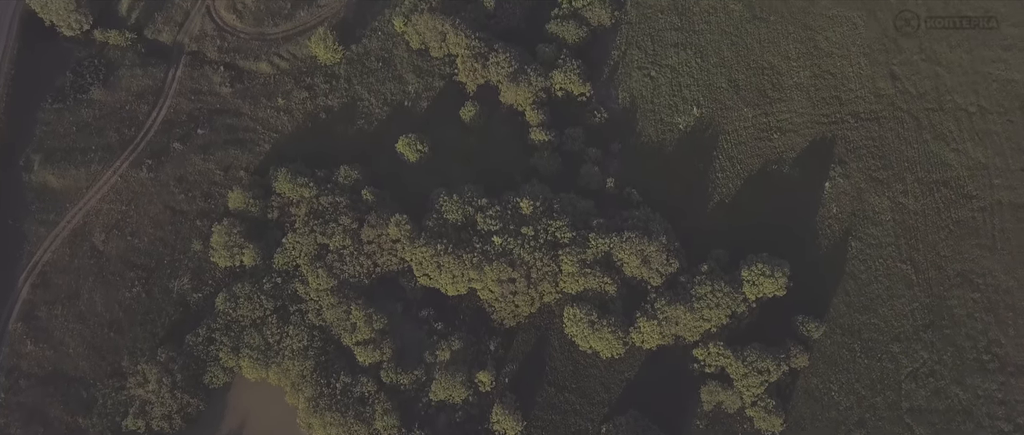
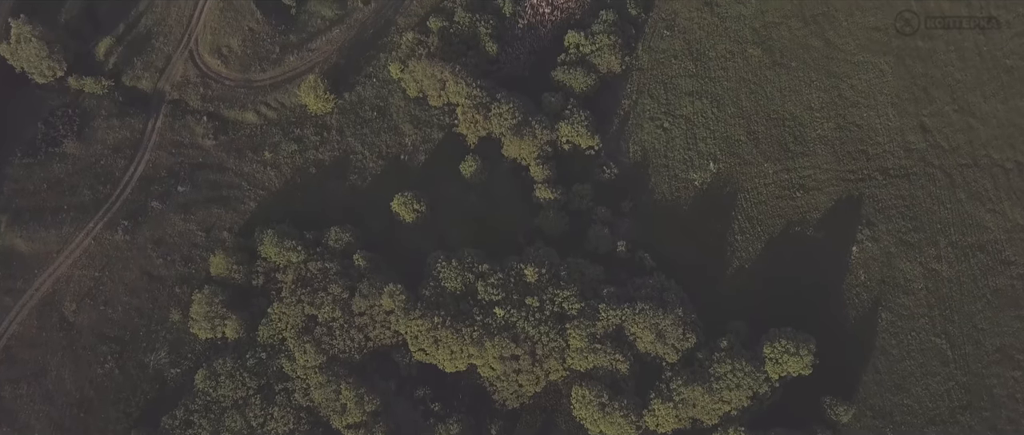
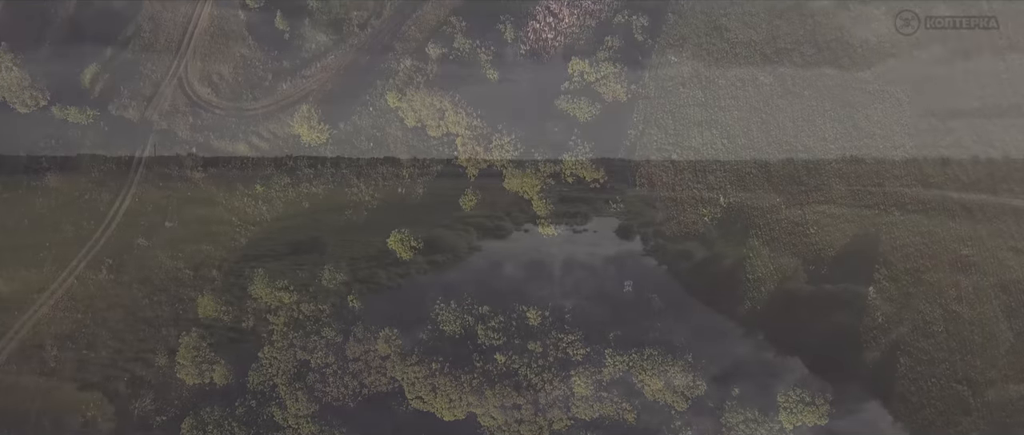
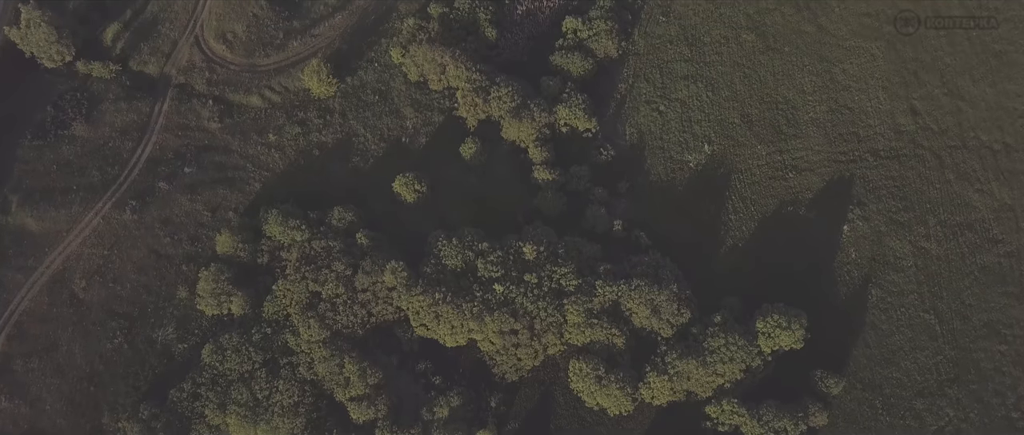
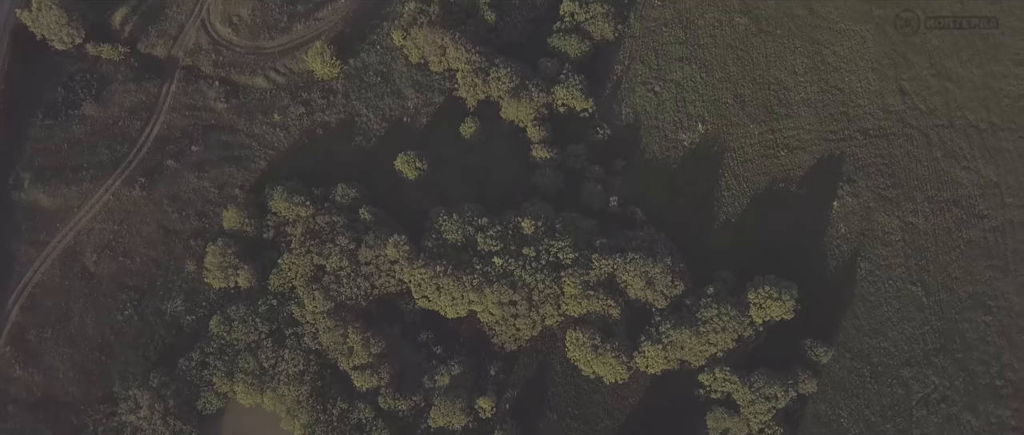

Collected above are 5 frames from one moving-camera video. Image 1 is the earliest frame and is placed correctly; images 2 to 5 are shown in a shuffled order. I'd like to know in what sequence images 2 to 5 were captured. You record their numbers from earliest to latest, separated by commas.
5, 4, 2, 3
